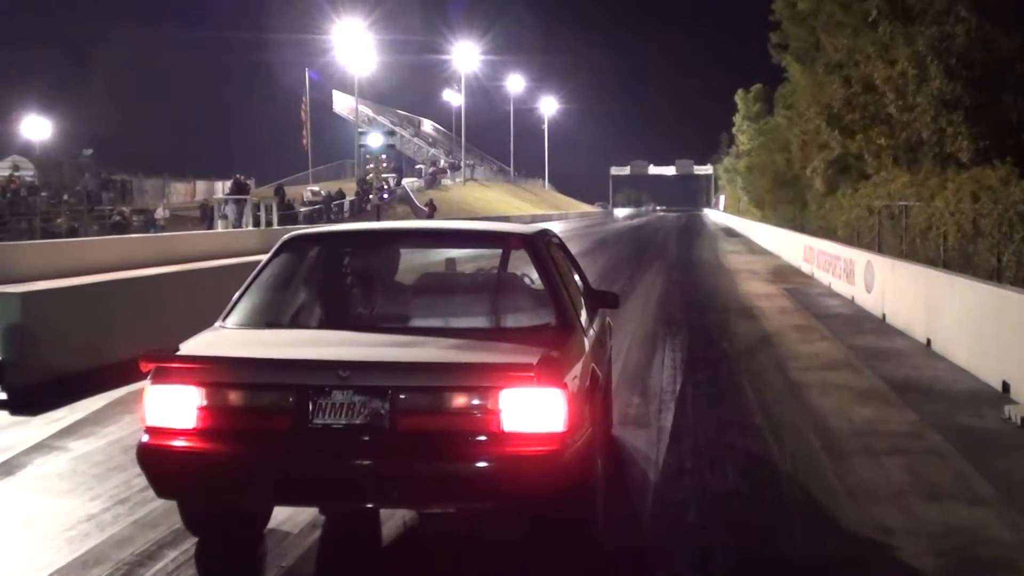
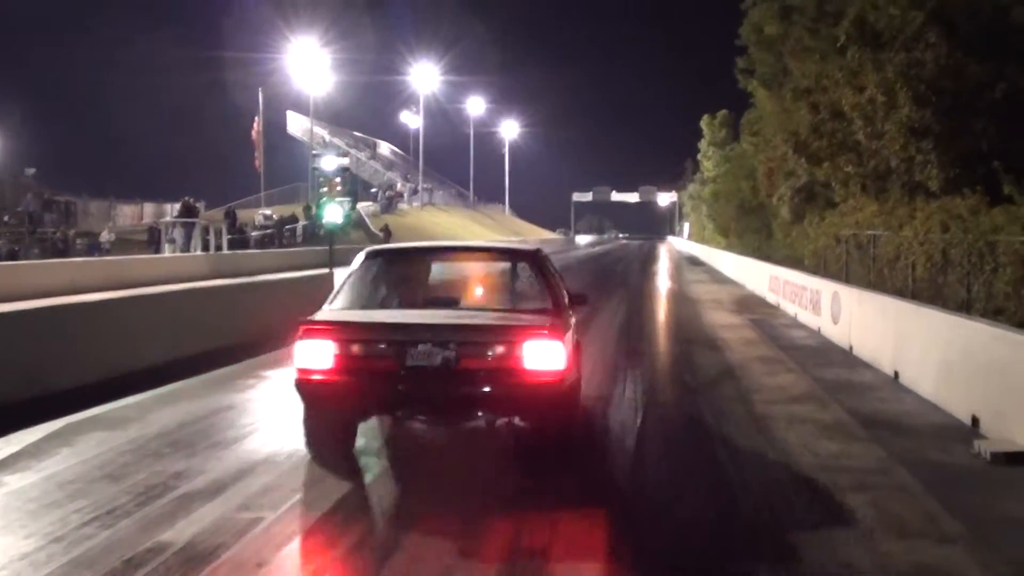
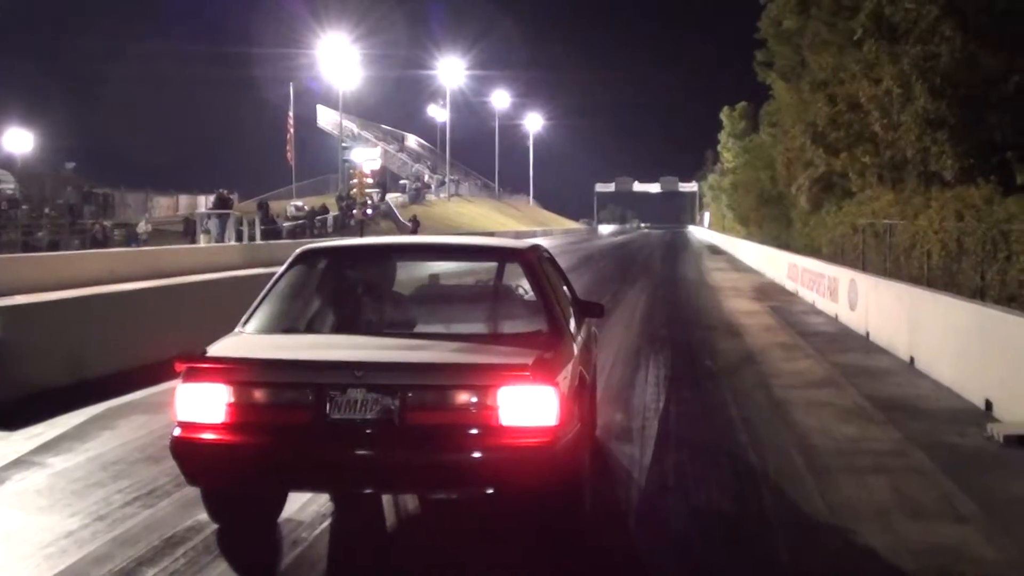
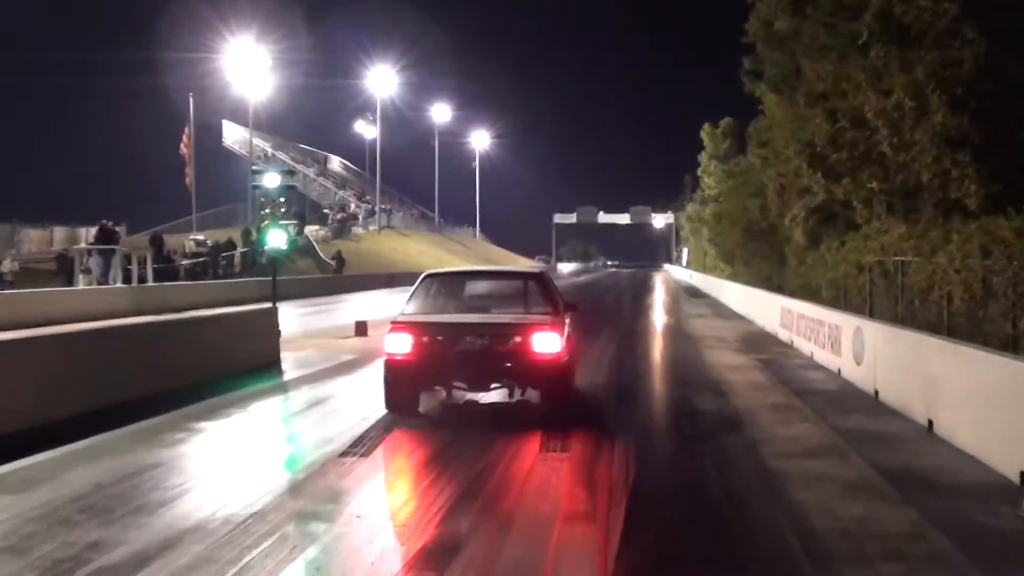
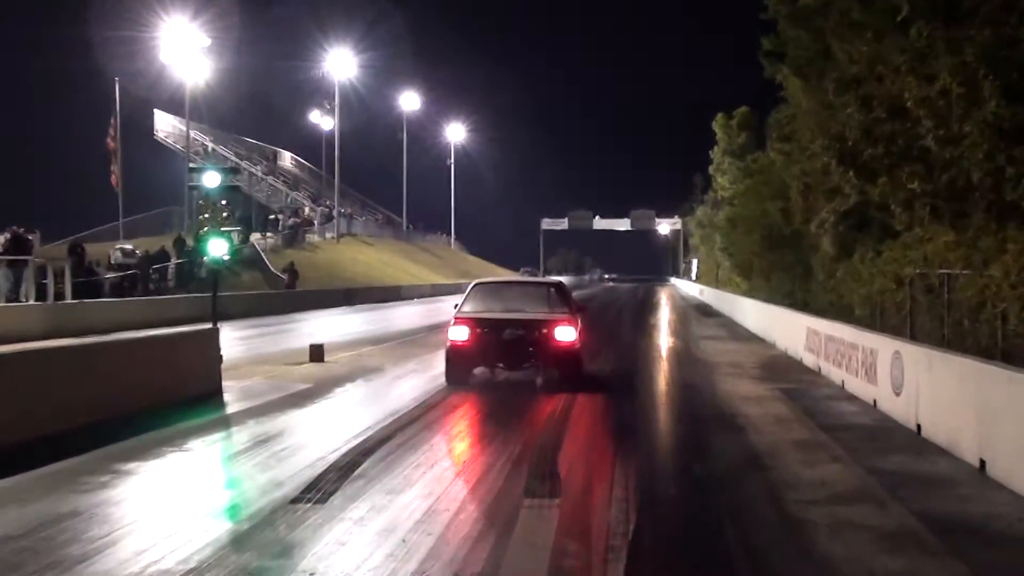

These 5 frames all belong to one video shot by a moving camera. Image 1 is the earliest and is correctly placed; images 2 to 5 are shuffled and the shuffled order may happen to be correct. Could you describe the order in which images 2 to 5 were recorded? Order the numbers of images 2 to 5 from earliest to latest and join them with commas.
3, 2, 4, 5
